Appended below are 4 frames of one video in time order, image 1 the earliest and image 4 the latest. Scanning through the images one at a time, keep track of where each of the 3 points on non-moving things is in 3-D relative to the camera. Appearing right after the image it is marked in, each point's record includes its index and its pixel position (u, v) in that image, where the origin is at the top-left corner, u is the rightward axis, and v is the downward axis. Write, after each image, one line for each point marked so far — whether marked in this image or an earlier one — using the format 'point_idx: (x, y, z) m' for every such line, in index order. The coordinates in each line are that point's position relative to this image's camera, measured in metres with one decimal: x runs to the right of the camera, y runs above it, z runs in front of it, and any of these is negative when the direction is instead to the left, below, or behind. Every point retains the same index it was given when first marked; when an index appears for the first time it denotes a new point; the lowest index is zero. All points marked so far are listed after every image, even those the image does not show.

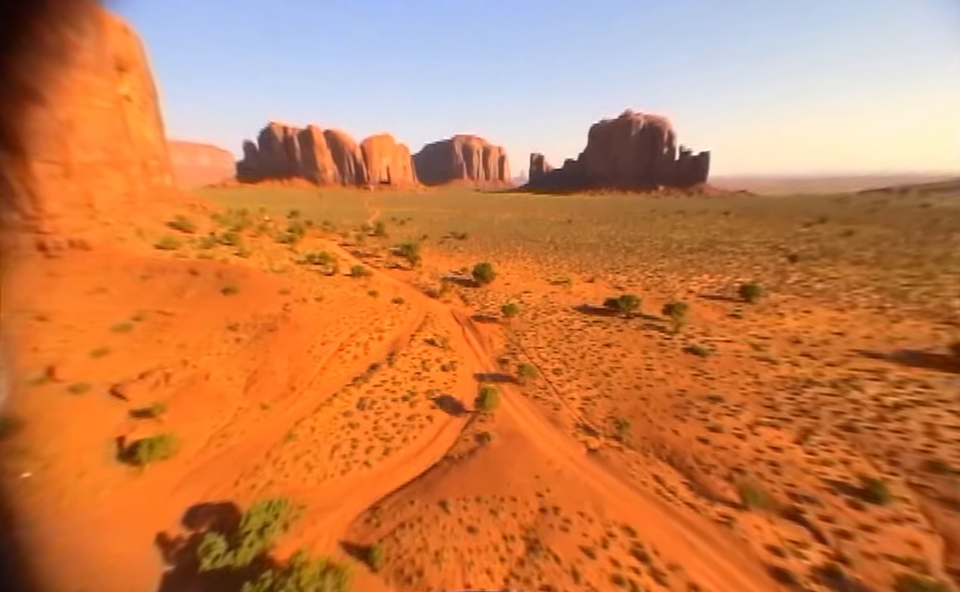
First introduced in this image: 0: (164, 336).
0: (-8.7, -1.1, +10.8) m
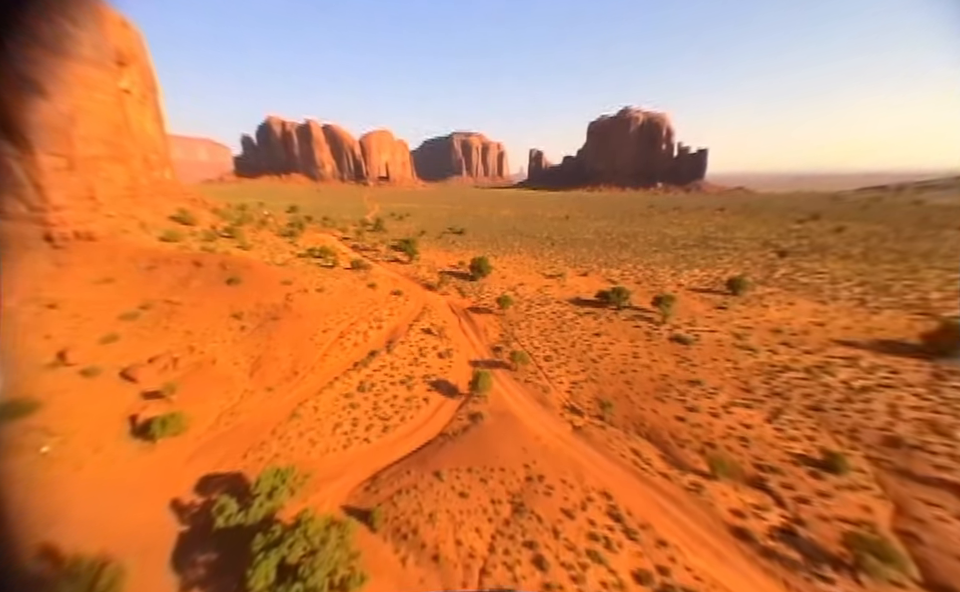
0: (-8.9, -0.8, +11.3) m
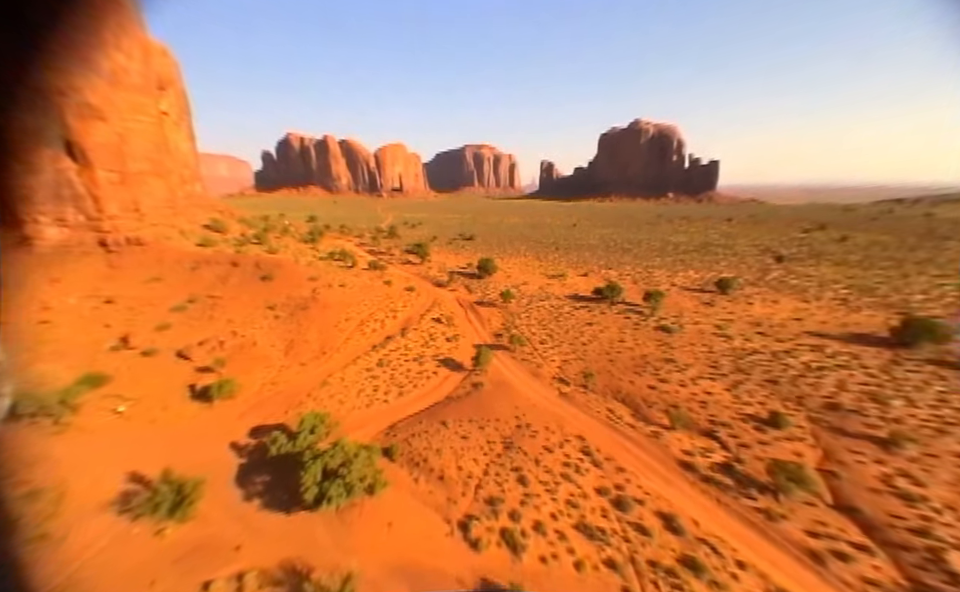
0: (-8.8, -0.6, +13.0) m
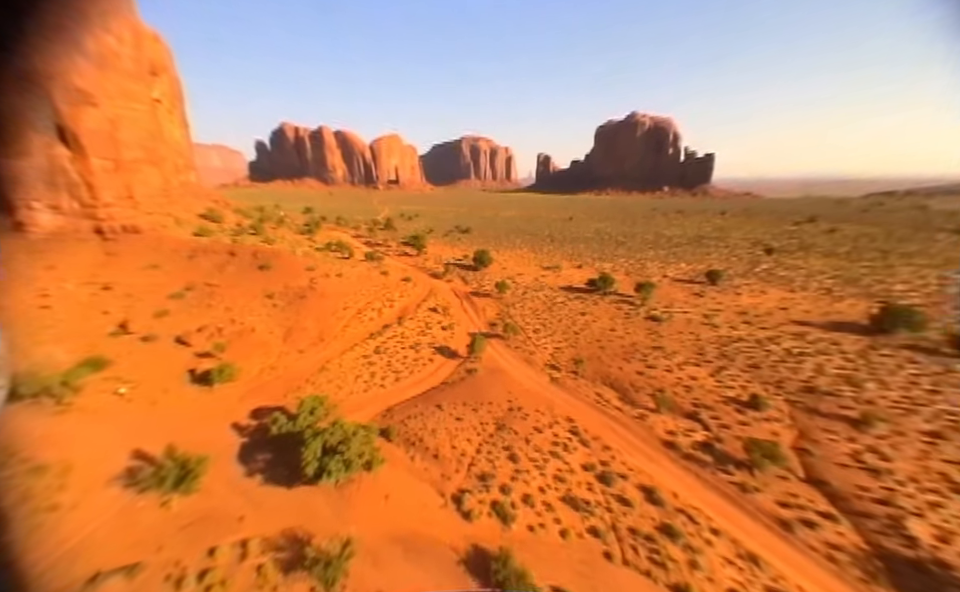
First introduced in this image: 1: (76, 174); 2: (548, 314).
0: (-8.9, -0.2, +13.3) m
1: (-13.4, +4.0, +13.1) m
2: (+2.4, -0.7, +13.8) m
